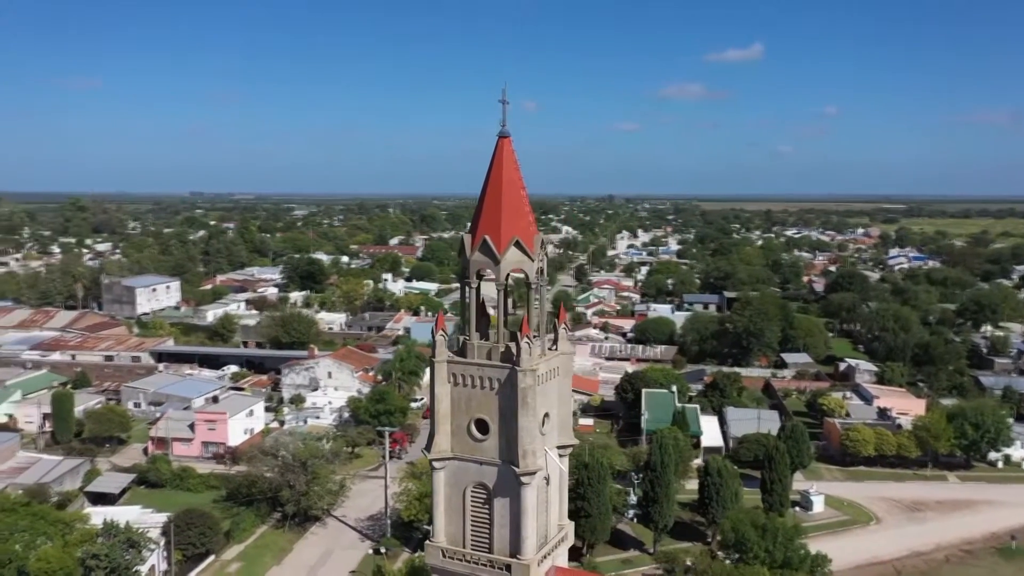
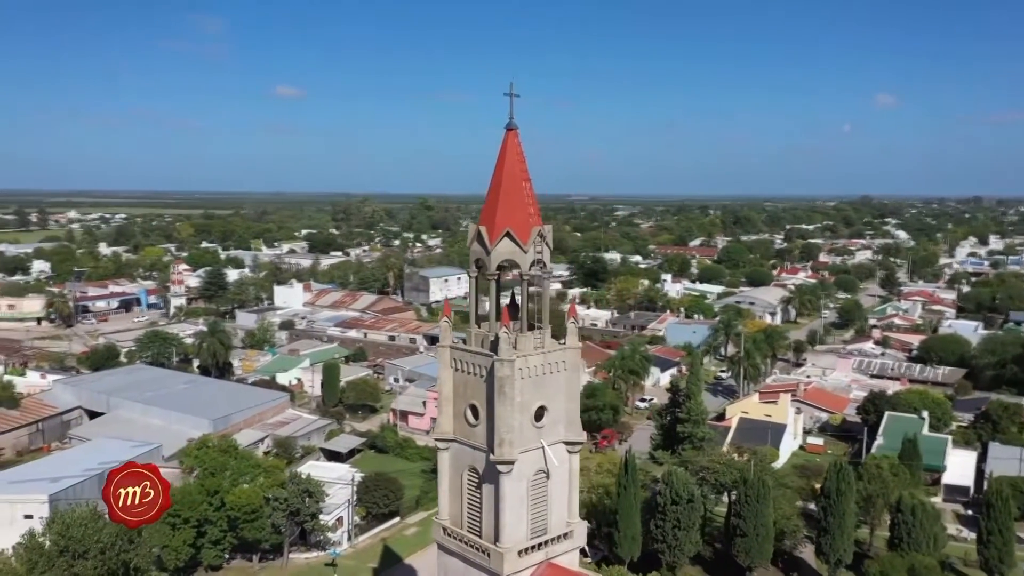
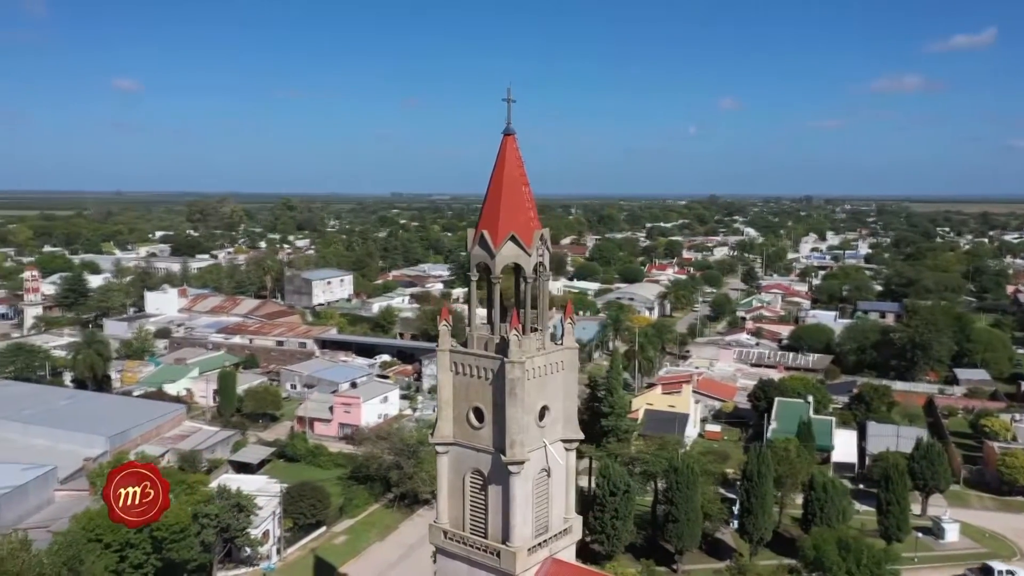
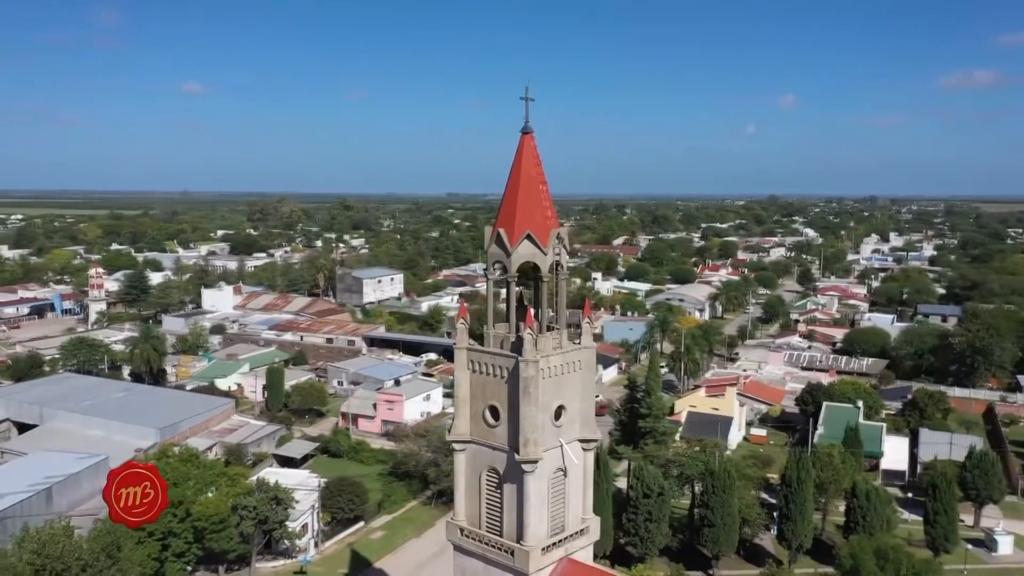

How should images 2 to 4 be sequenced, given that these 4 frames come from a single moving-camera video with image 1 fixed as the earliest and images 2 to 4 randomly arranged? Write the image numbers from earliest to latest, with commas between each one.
3, 4, 2
